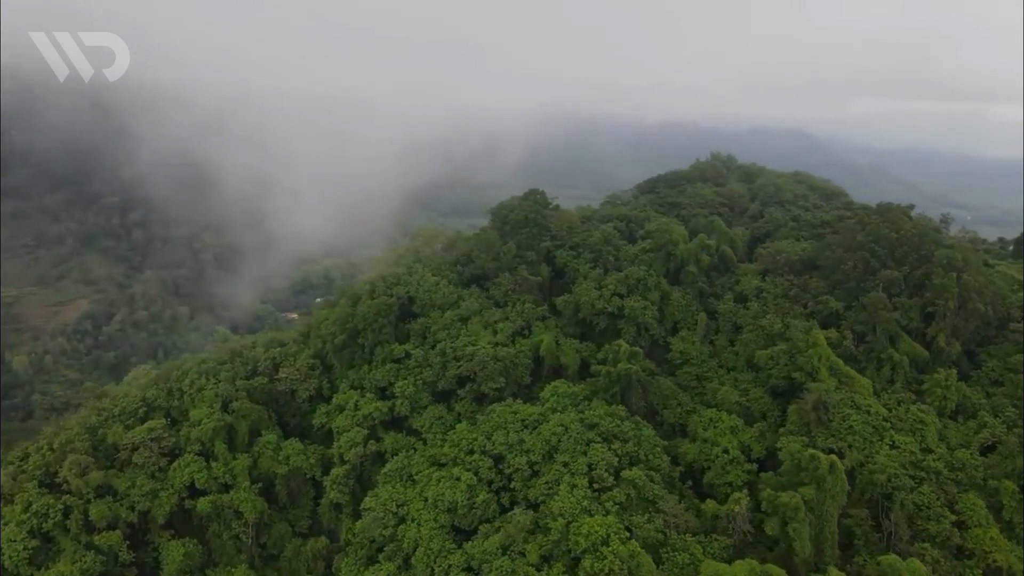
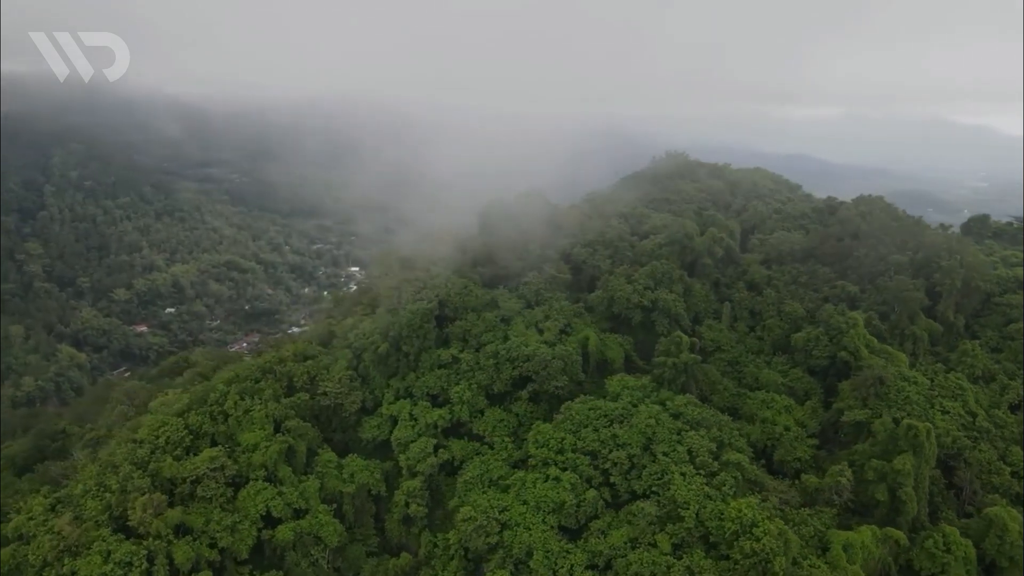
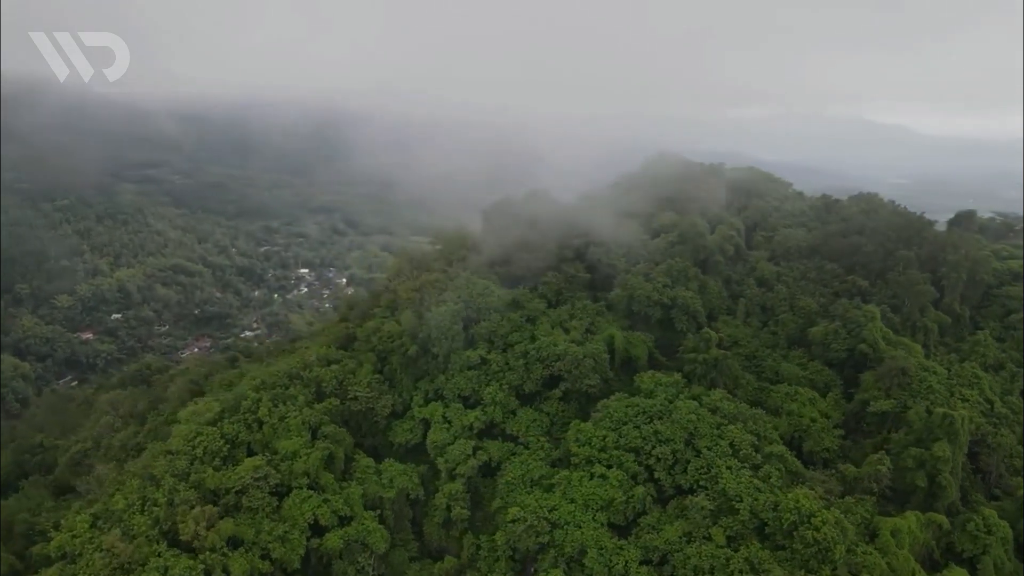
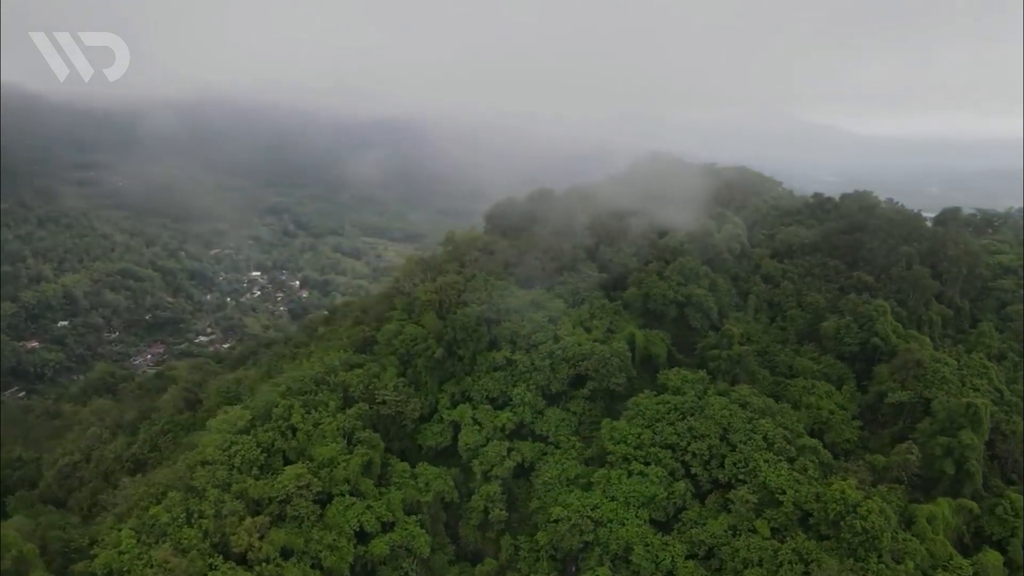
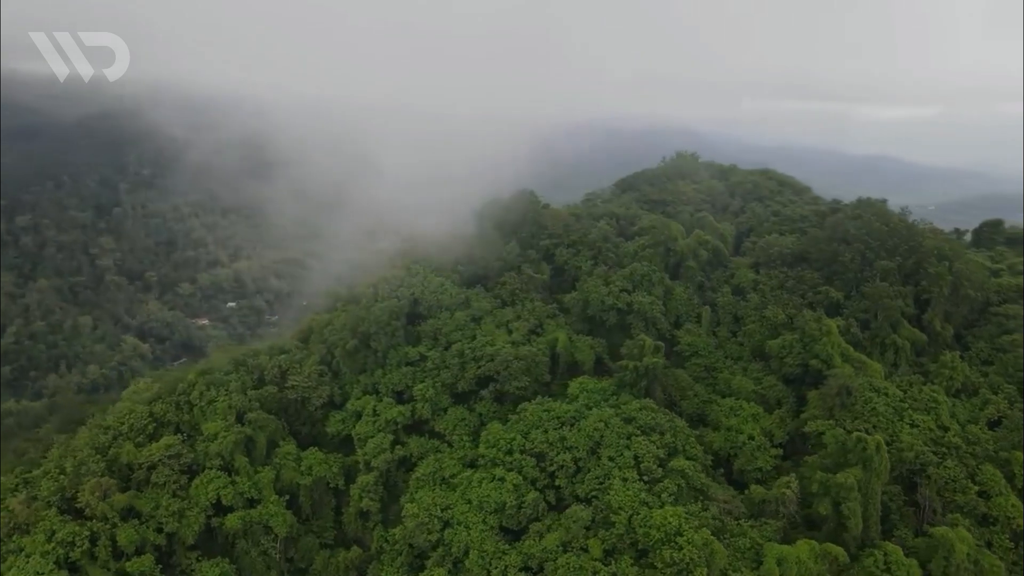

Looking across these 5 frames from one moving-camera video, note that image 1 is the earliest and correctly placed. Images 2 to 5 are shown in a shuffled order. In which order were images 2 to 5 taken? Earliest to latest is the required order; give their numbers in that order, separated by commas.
5, 2, 3, 4
